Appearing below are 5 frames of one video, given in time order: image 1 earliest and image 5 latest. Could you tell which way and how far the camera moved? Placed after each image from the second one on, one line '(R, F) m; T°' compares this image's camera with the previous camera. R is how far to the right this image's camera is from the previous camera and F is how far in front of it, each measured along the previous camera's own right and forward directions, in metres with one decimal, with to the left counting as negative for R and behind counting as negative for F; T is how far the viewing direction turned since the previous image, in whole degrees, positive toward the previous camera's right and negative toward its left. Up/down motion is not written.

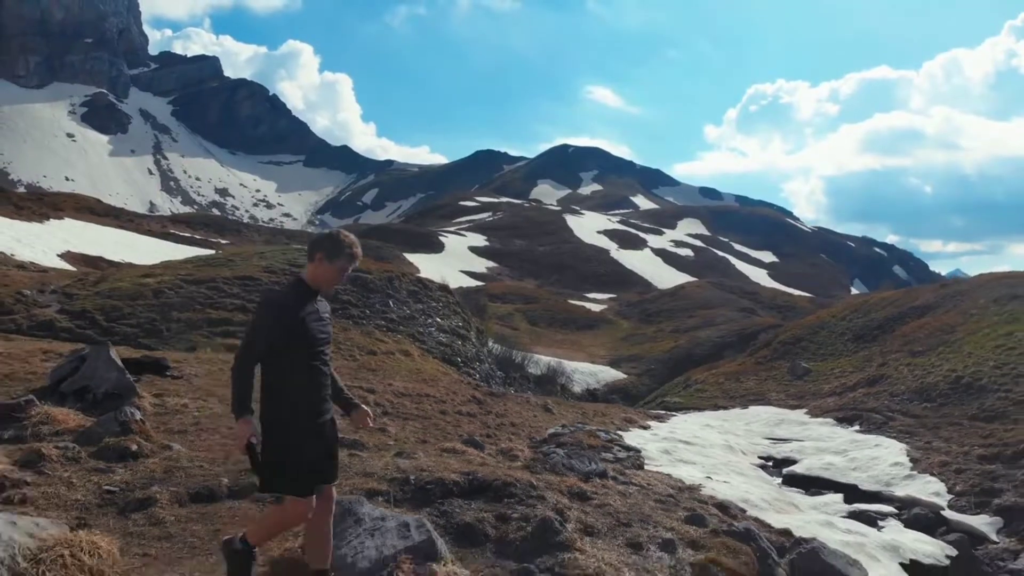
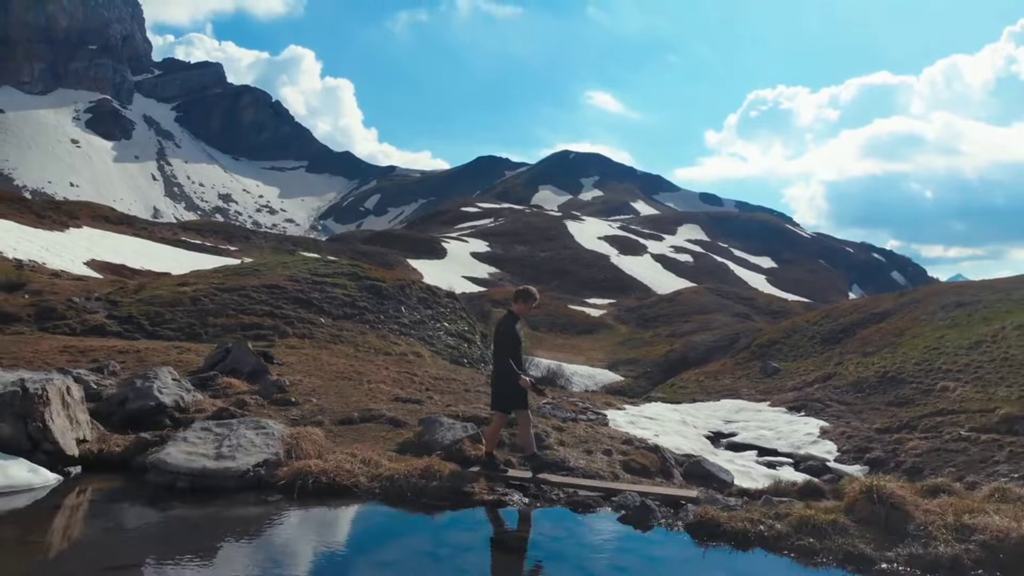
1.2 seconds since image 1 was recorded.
(0.0, -2.0) m; 0°
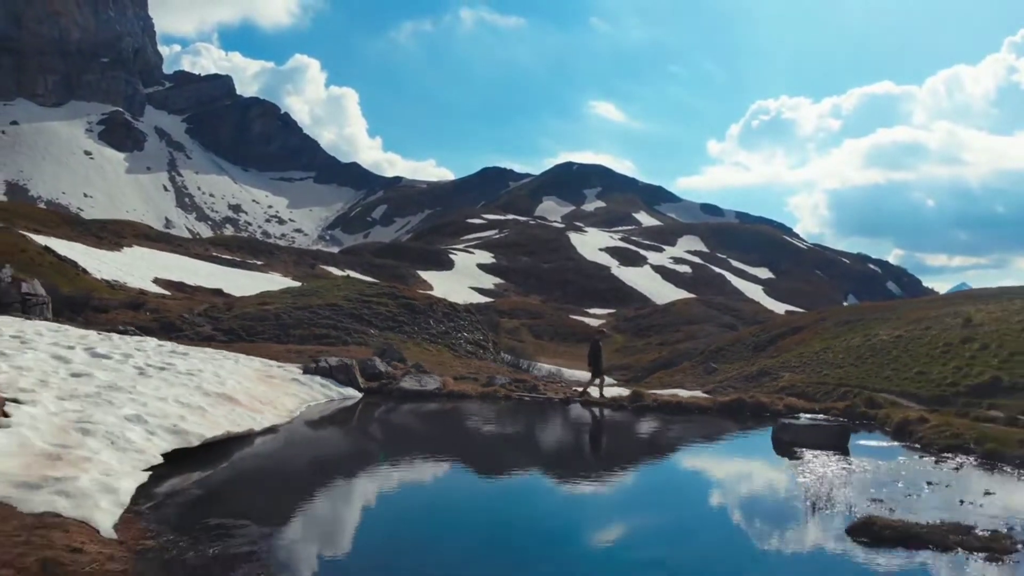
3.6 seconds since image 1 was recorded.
(-0.1, -6.2) m; 0°
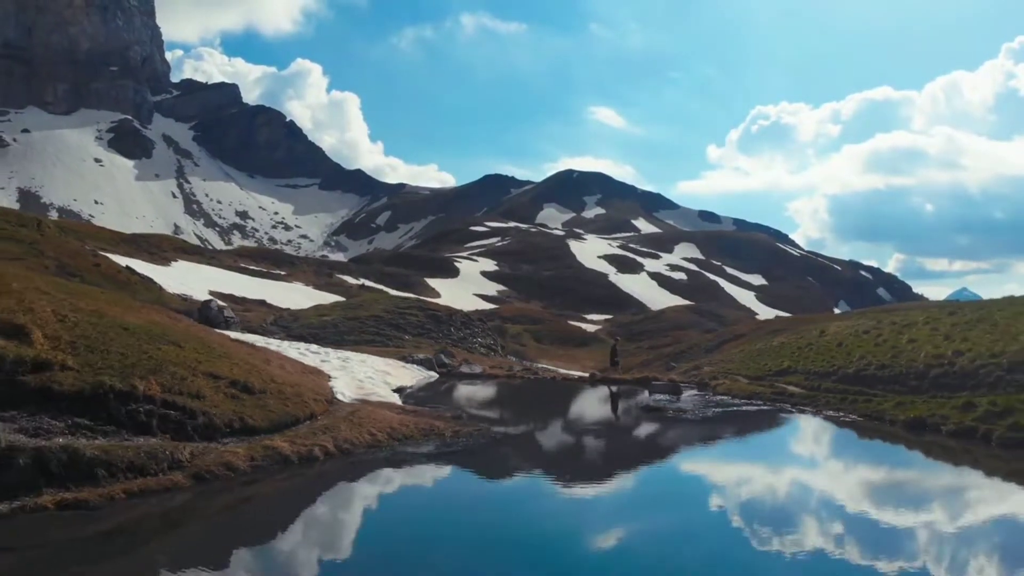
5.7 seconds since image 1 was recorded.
(-0.3, -7.3) m; 0°
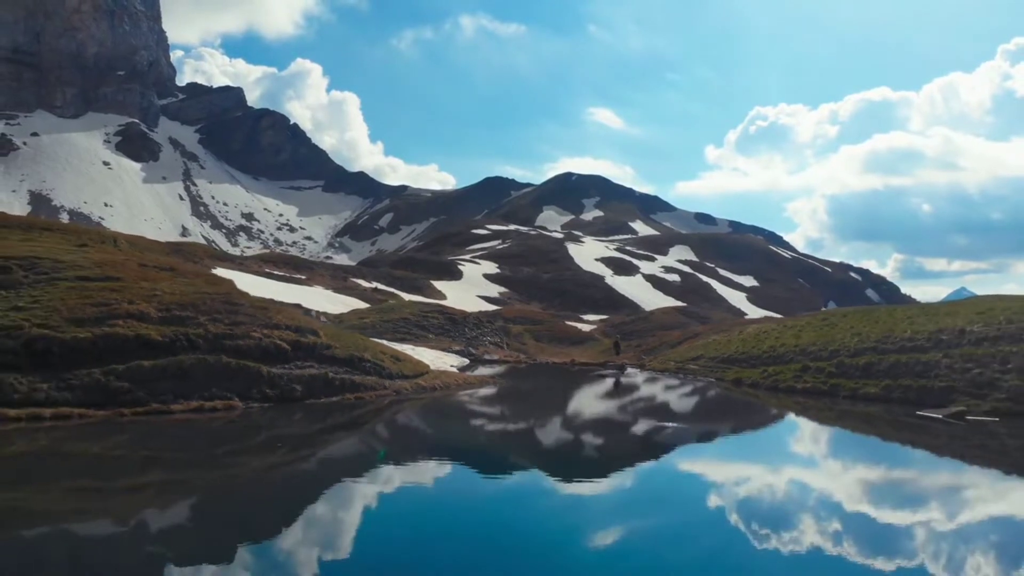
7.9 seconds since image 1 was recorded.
(-0.2, -8.4) m; 0°
